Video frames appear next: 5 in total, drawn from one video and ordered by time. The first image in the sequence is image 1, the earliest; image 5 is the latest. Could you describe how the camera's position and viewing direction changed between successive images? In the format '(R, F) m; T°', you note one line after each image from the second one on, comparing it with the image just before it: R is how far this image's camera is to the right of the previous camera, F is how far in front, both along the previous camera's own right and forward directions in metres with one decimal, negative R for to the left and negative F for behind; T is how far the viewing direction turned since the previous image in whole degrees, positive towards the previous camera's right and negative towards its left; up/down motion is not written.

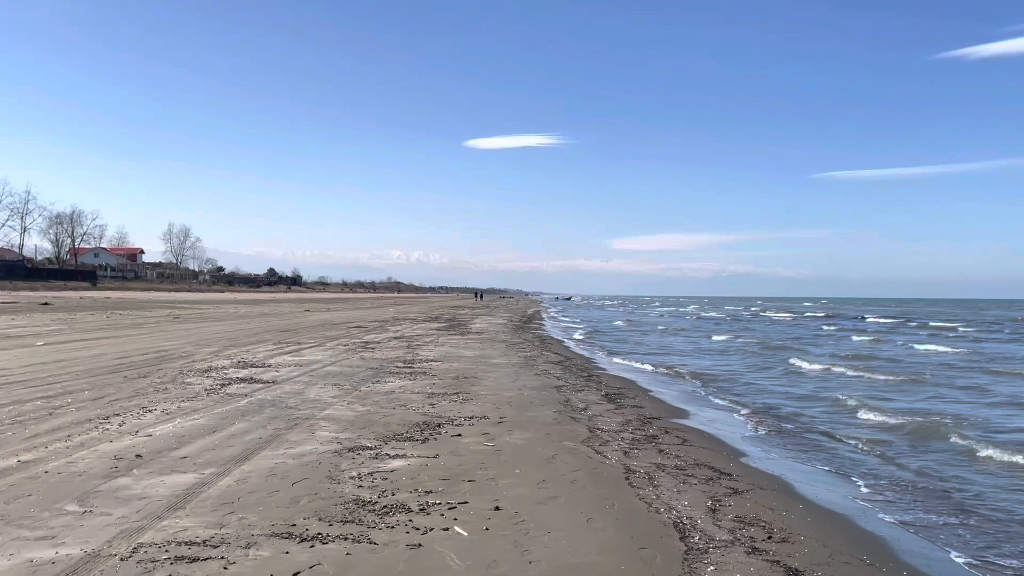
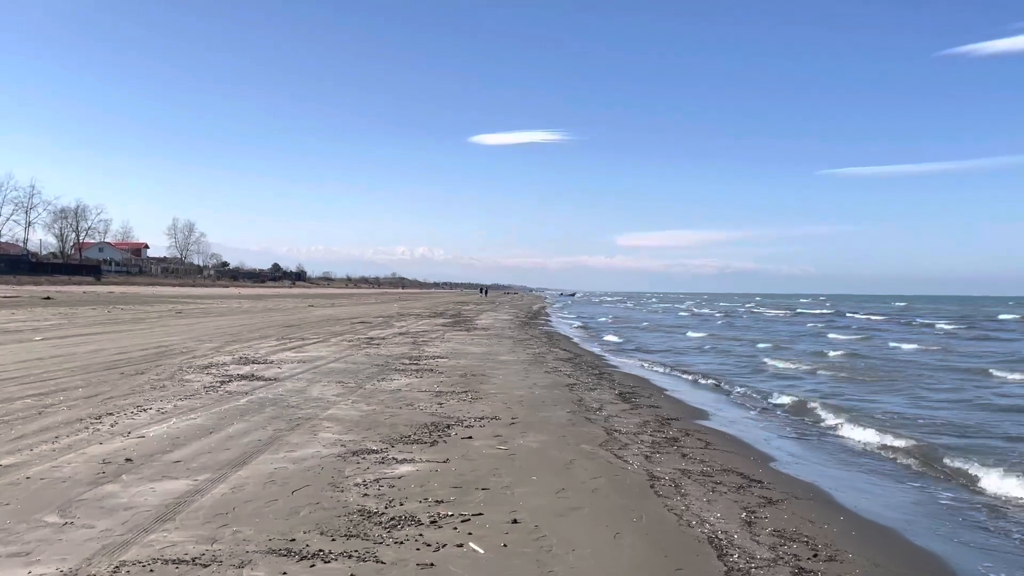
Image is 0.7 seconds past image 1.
(-0.1, +0.5) m; 0°
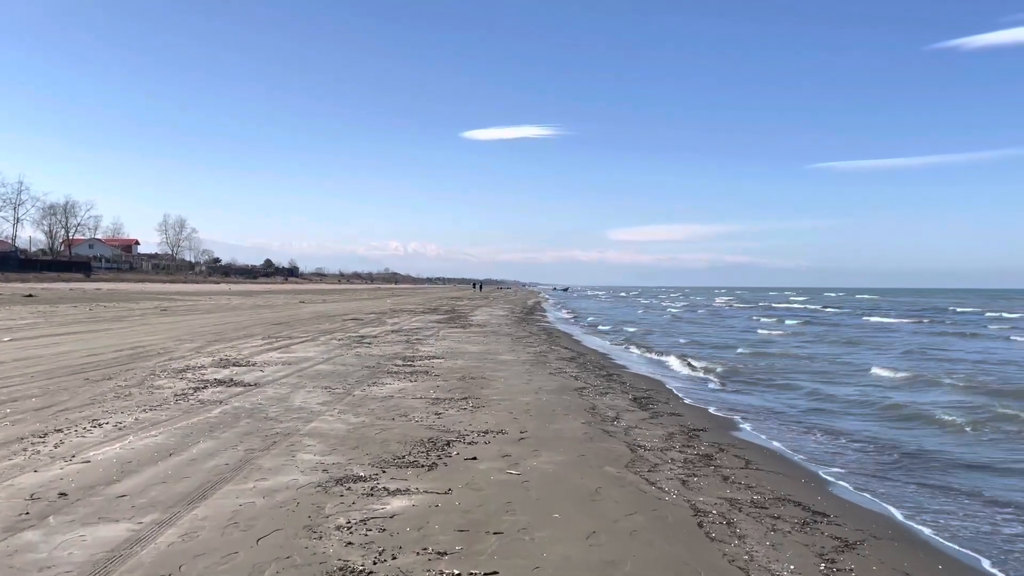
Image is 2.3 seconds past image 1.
(-0.2, +1.1) m; +1°
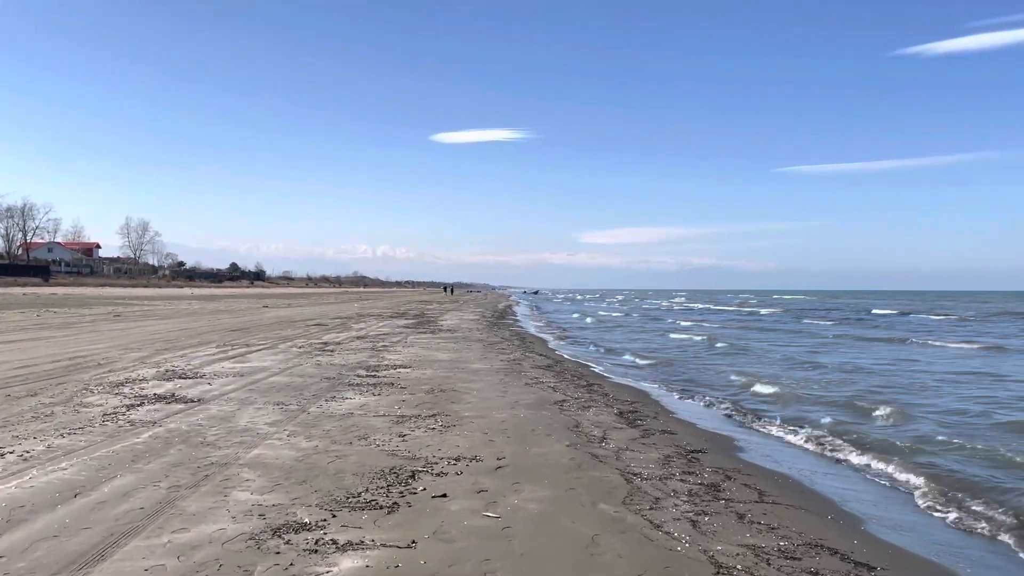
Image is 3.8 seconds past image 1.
(-0.1, +1.0) m; +3°
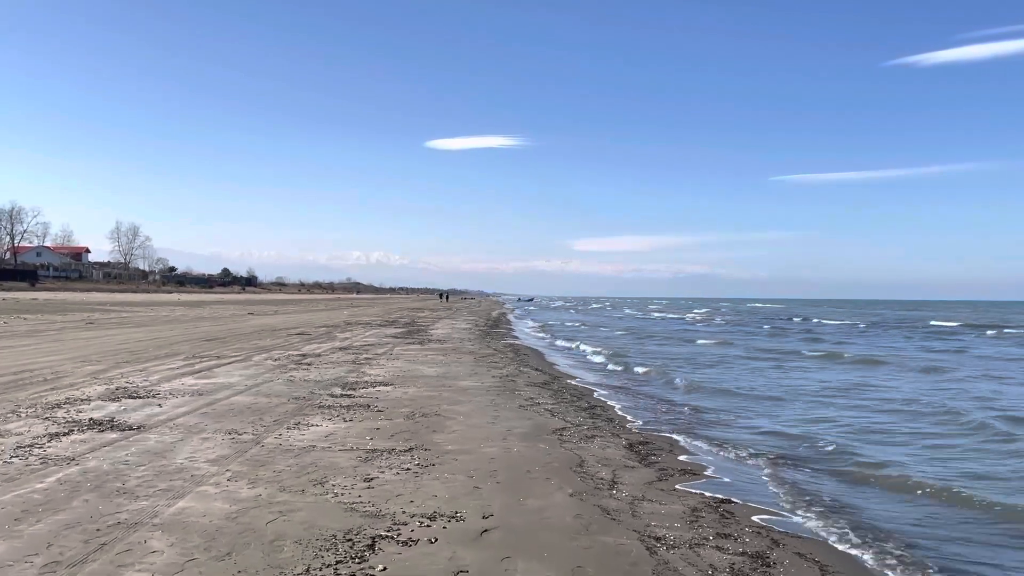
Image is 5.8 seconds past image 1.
(0.0, +1.4) m; +1°
